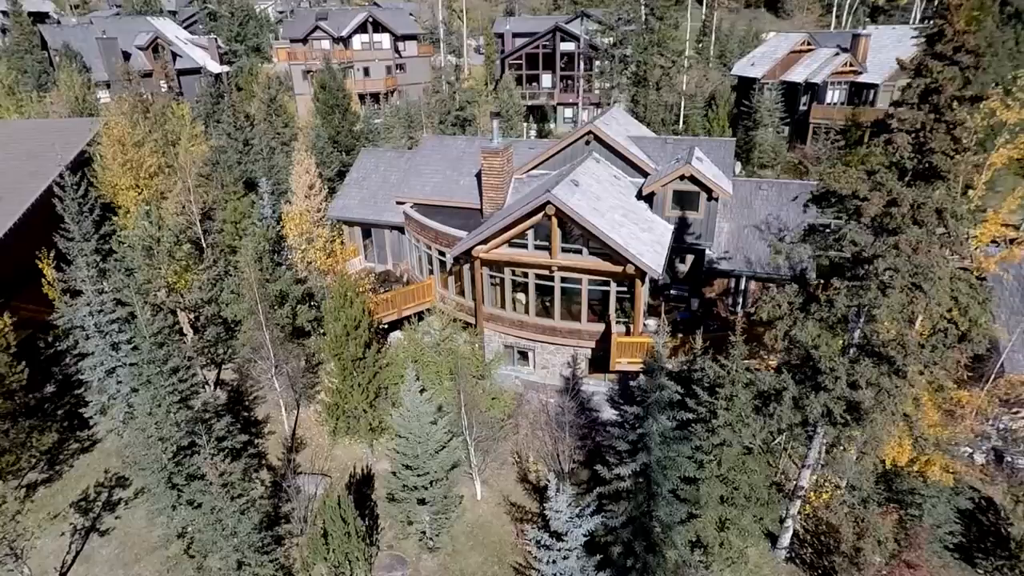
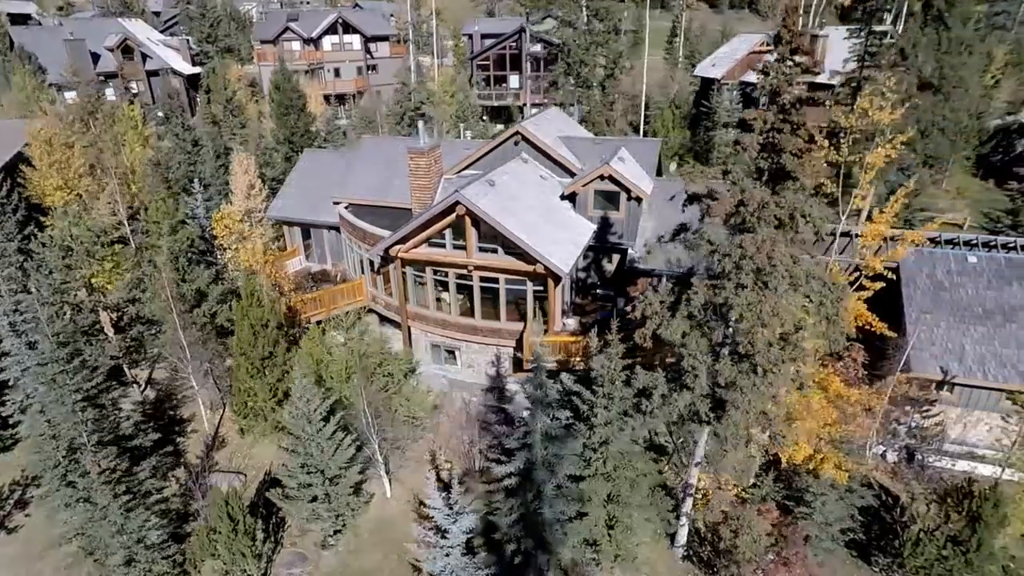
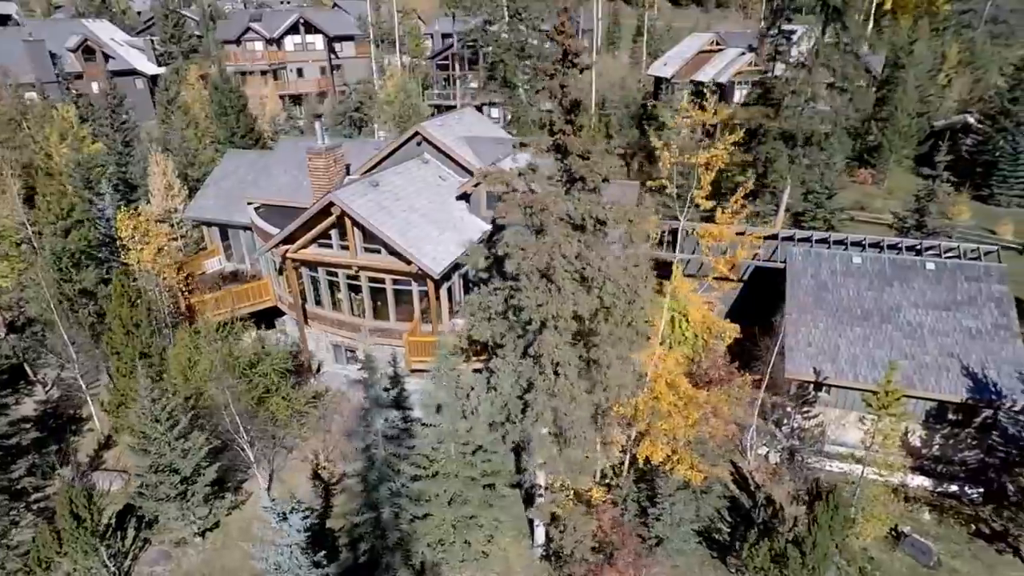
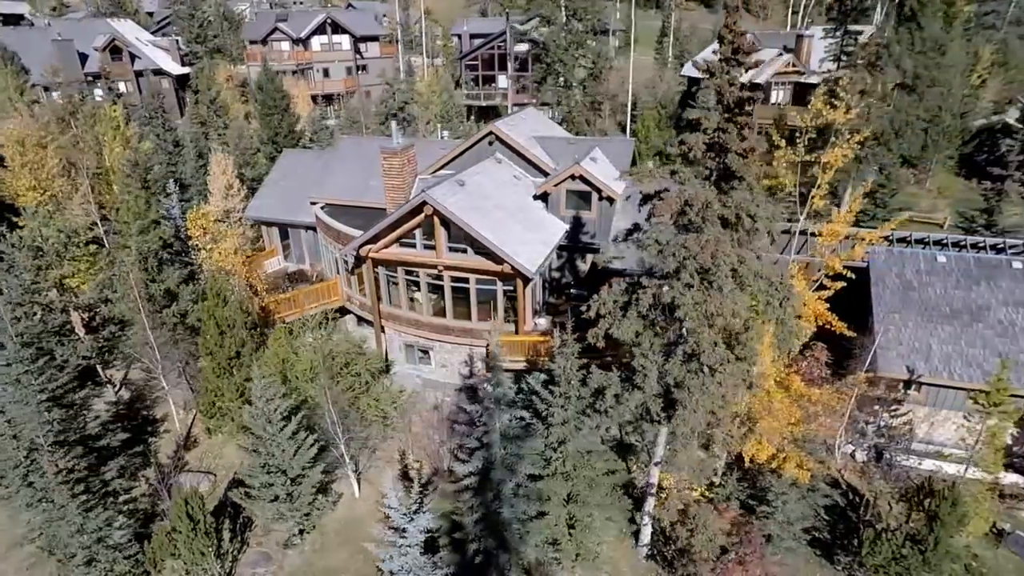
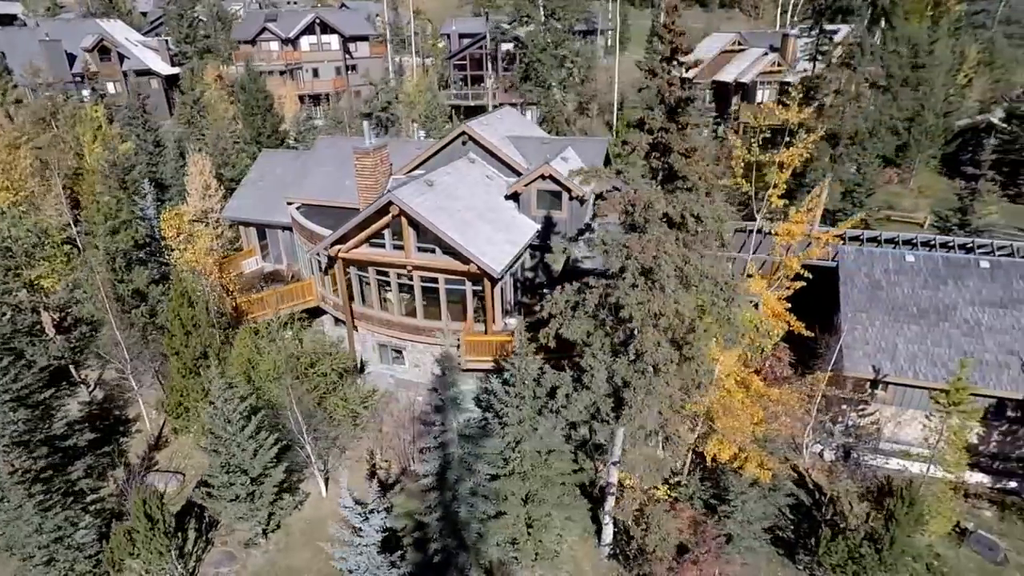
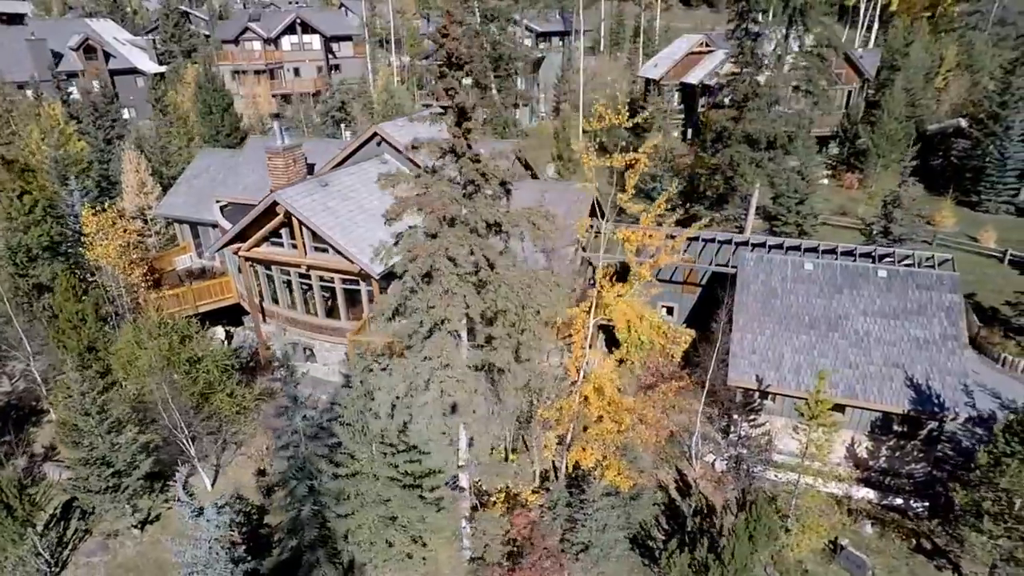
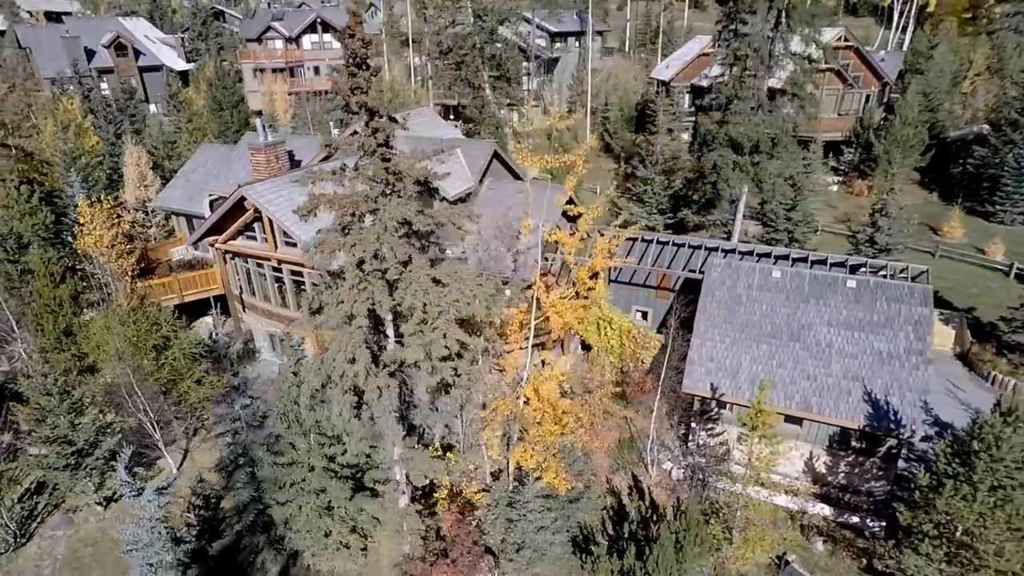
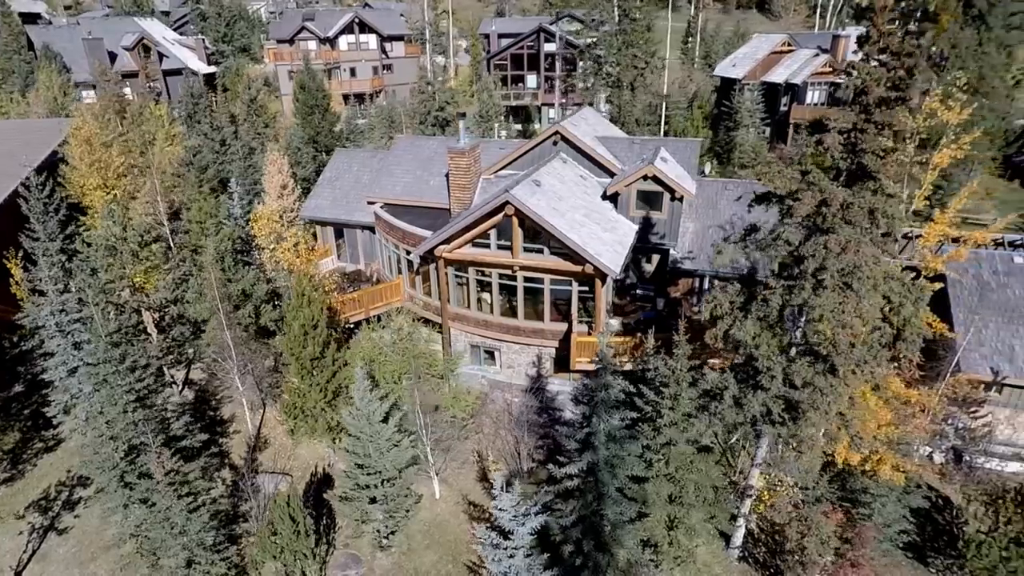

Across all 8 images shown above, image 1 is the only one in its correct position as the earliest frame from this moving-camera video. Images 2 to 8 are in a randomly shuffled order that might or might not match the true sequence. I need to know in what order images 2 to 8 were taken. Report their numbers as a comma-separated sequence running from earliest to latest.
8, 2, 4, 5, 3, 6, 7
